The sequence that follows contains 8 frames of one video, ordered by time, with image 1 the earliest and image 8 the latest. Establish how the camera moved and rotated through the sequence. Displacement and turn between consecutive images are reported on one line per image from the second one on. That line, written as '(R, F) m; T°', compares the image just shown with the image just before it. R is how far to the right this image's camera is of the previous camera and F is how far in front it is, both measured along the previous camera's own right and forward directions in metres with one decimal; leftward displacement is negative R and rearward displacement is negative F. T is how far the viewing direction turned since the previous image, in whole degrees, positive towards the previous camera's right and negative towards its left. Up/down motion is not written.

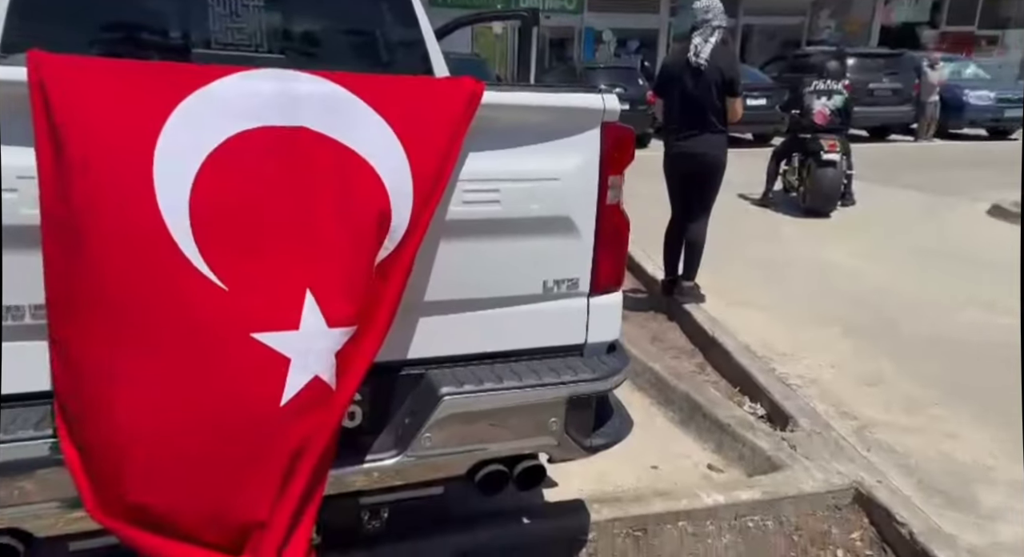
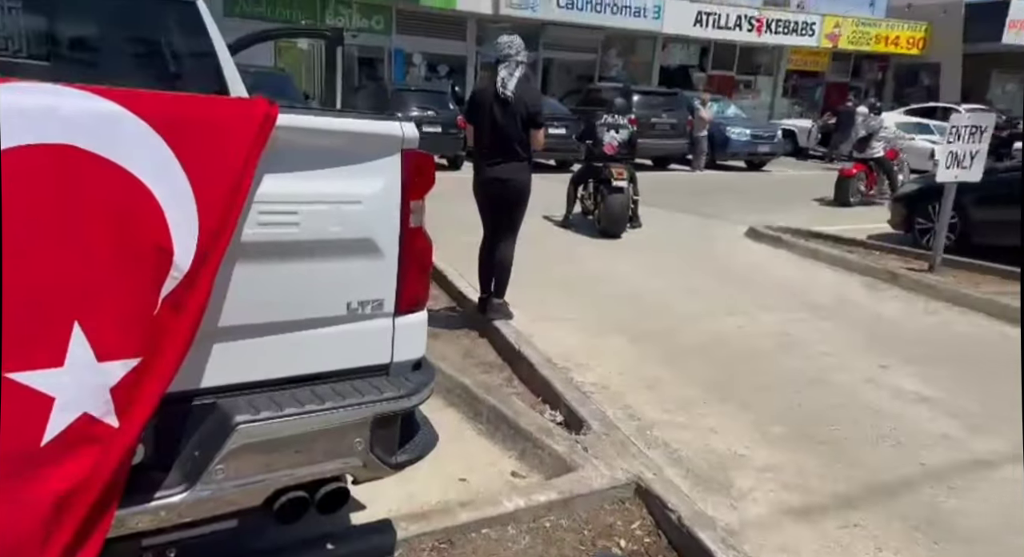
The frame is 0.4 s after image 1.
(0.0, -0.1) m; +13°
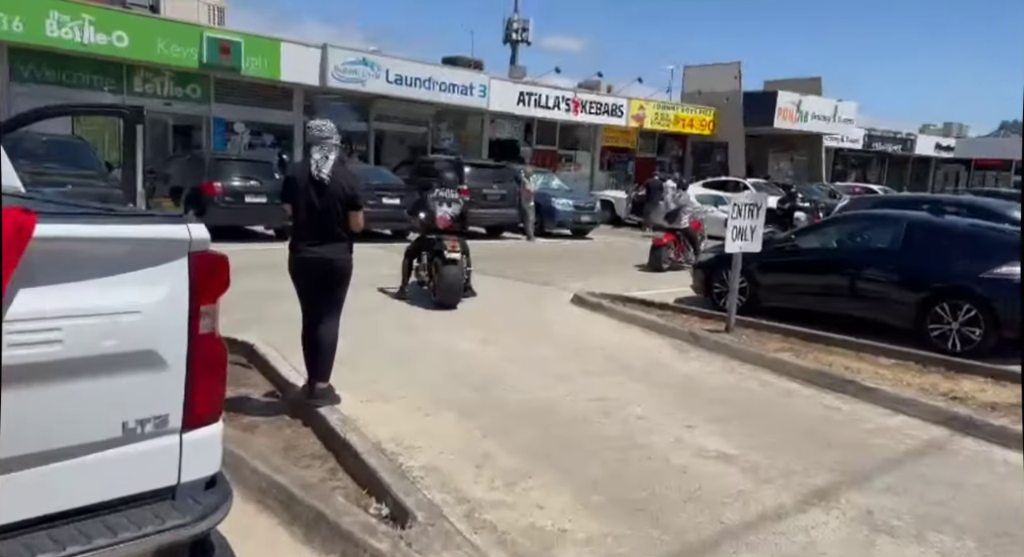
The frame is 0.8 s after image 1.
(+0.1, 0.0) m; +12°
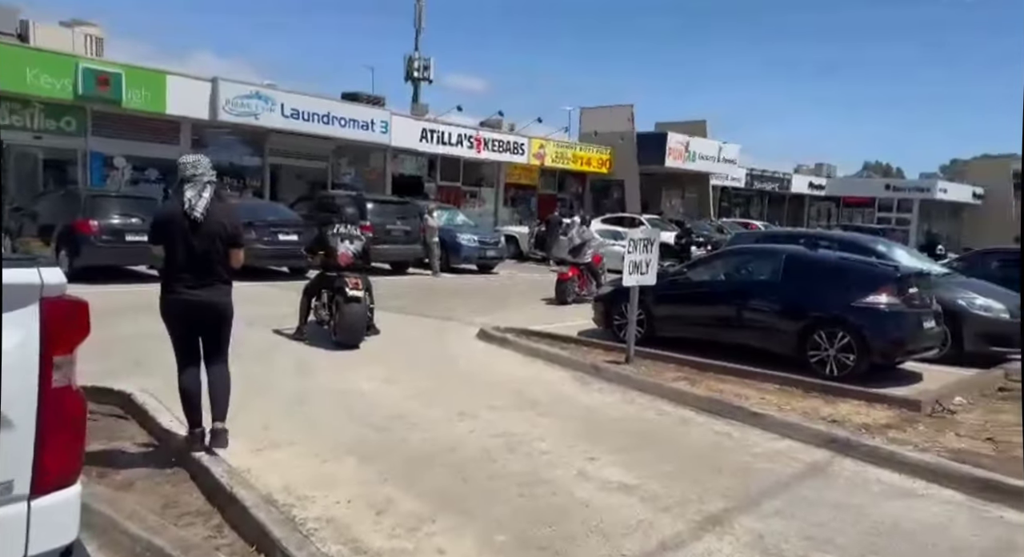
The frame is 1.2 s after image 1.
(0.0, 0.0) m; +7°
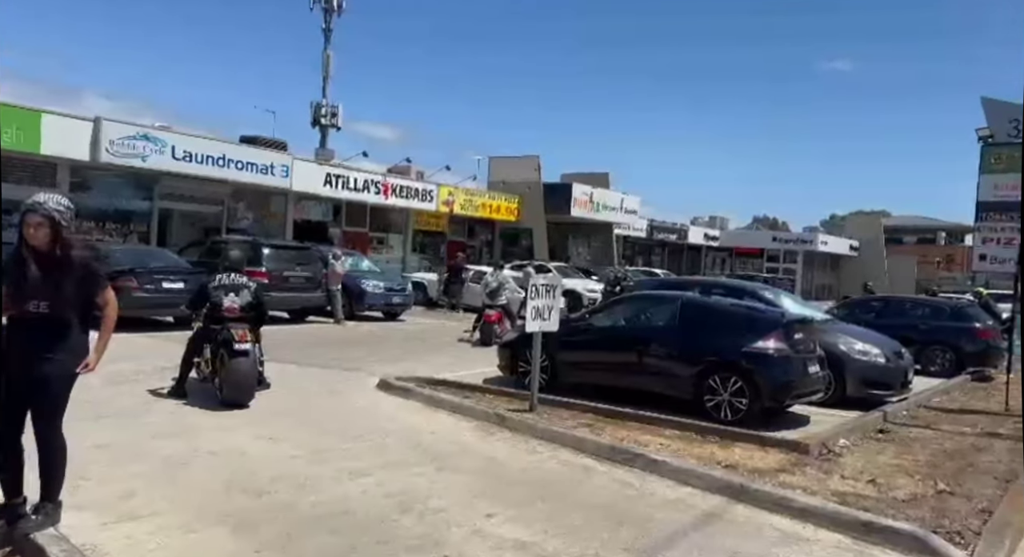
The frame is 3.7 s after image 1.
(+0.1, +0.1) m; +7°
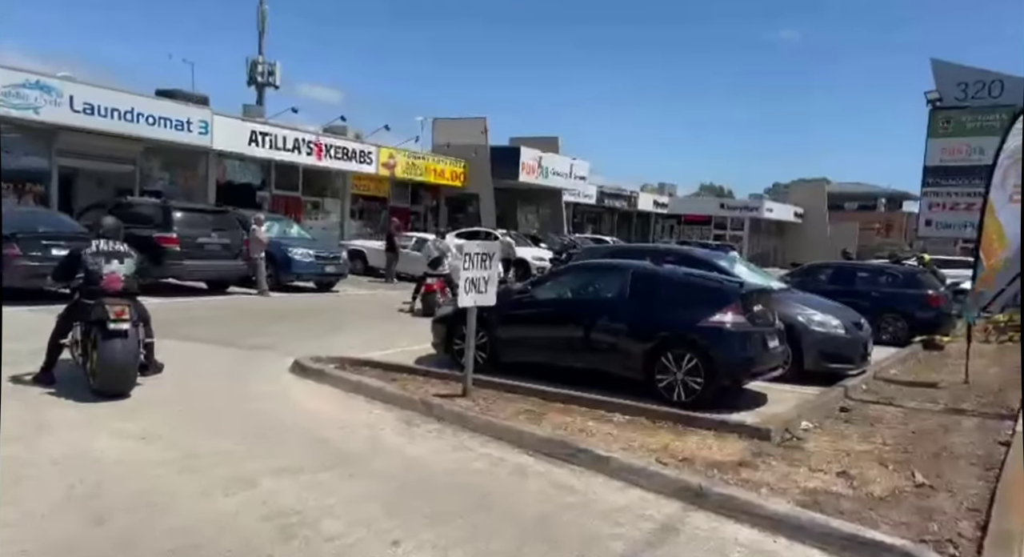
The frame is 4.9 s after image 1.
(+0.2, +1.0) m; +4°
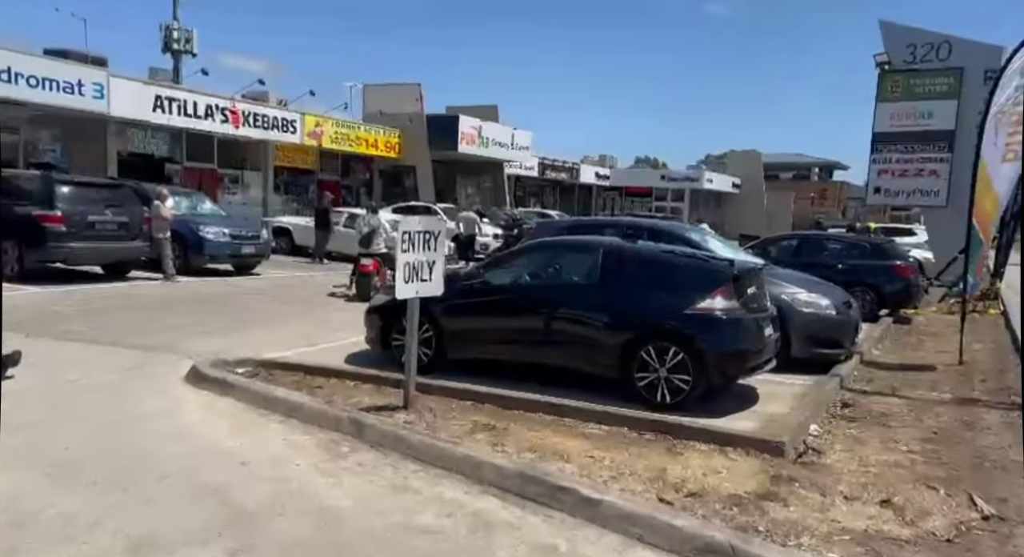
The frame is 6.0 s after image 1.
(-0.1, +1.5) m; +4°
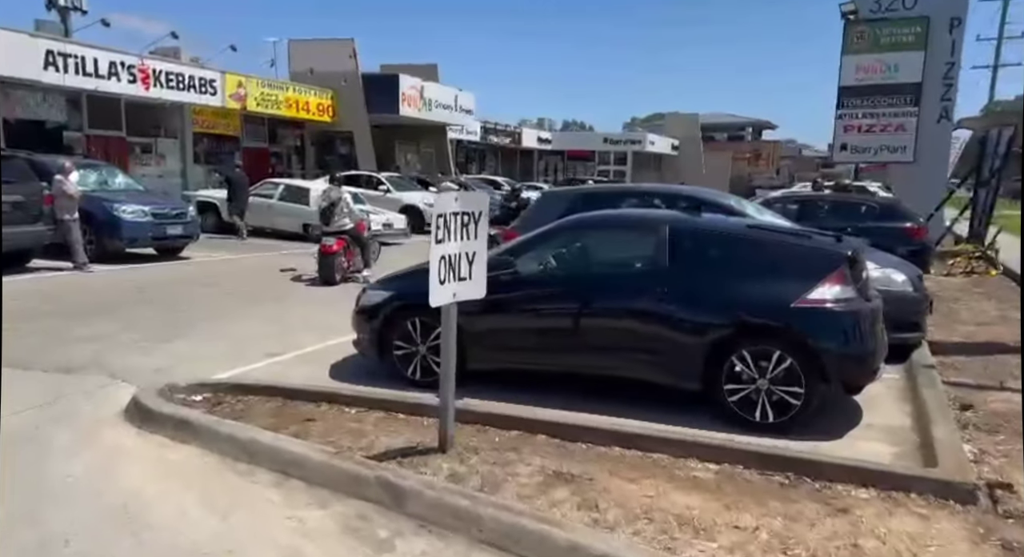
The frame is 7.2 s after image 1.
(-0.9, +1.9) m; +5°
